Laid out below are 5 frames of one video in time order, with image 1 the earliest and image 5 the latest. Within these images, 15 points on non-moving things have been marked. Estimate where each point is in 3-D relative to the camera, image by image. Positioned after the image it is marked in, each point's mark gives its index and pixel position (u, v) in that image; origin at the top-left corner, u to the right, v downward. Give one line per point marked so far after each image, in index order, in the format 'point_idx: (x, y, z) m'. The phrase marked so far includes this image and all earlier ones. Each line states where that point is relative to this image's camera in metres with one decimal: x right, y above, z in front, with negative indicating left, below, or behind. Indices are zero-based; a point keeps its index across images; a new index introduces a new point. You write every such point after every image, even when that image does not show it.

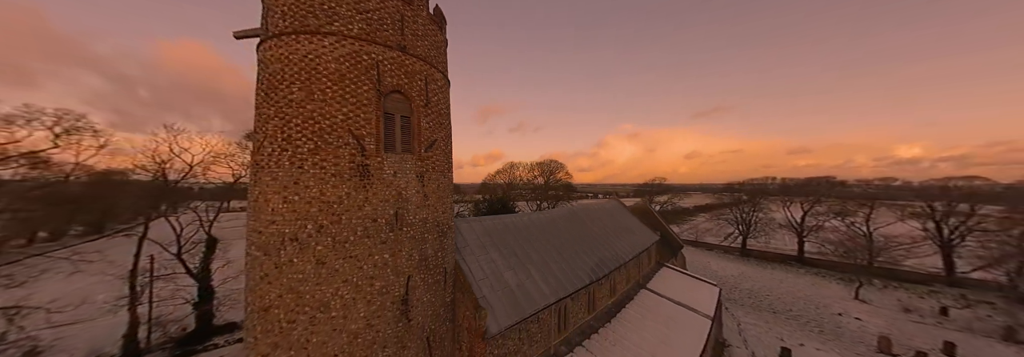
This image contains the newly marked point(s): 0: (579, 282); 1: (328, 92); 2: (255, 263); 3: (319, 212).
0: (+2.4, -3.6, +9.1) m
1: (-3.1, +1.4, +4.3) m
2: (-4.4, -1.5, +4.5) m
3: (-3.2, -0.6, +4.3) m
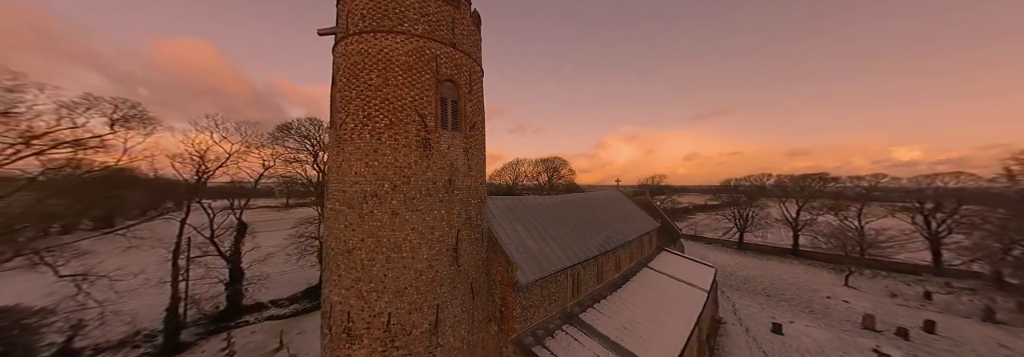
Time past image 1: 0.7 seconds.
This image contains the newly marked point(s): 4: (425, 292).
0: (+3.1, -3.0, +10.2) m
1: (-2.4, +2.1, +5.4) m
2: (-3.7, -0.8, +5.6) m
3: (-2.5, +0.1, +5.4) m
4: (-1.9, -2.5, +5.8) m
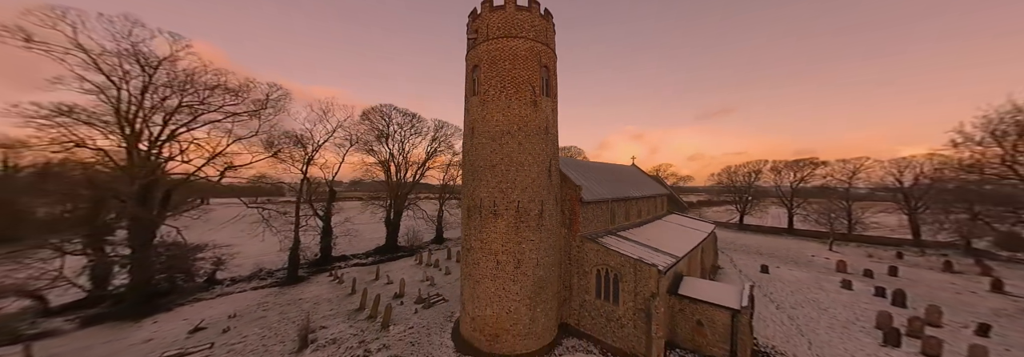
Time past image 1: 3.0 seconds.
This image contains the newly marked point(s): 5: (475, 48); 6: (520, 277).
0: (+5.9, -1.0, +13.8) m
1: (+0.4, +4.1, +9.2) m
2: (-1.0, +1.2, +9.4) m
3: (+0.2, +2.1, +9.2) m
4: (+0.9, -0.5, +9.5) m
5: (-1.4, +5.0, +9.9) m
6: (+0.2, -3.6, +9.3) m
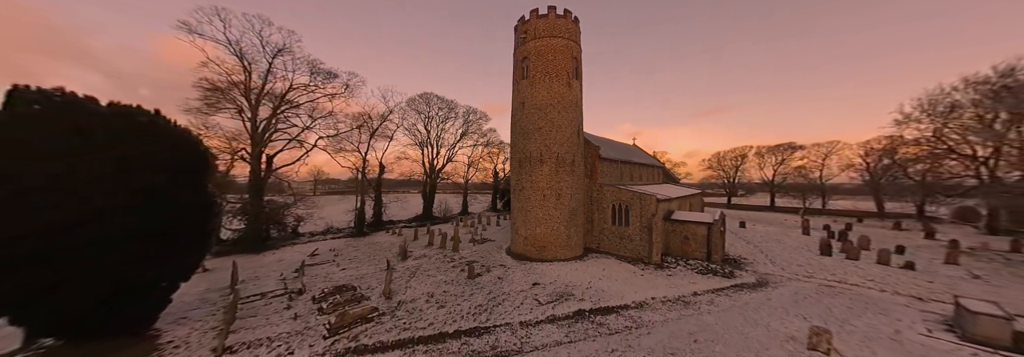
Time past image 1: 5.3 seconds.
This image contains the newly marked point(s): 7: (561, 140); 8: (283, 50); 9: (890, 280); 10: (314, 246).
0: (+8.0, +1.3, +17.6) m
1: (+2.5, +6.3, +12.9) m
2: (+1.1, +3.4, +13.1) m
3: (+2.4, +4.3, +12.9) m
4: (+3.0, +1.7, +13.3) m
5: (+0.7, +7.2, +13.6) m
6: (+2.4, -1.4, +13.1) m
7: (+2.6, +2.0, +13.0) m
8: (-14.0, +7.8, +15.4) m
9: (+16.4, -4.4, +11.0) m
10: (-12.8, -4.3, +16.3) m
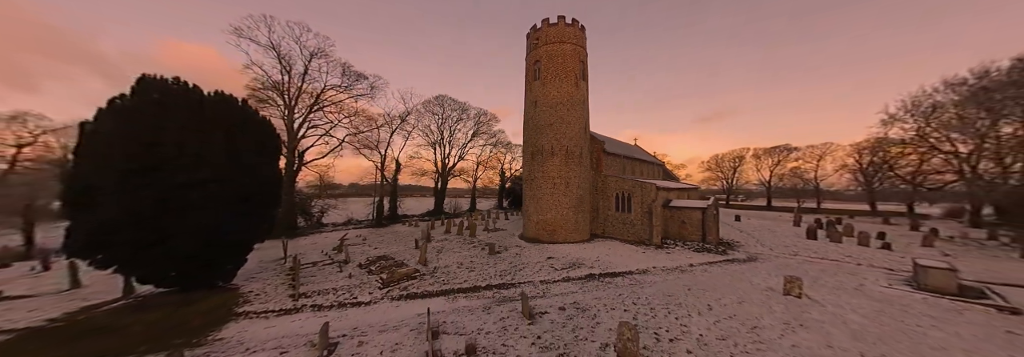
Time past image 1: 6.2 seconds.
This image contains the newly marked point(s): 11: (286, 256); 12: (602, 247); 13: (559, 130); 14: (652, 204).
0: (+8.8, +1.7, +19.1) m
1: (+3.3, +6.9, +14.6) m
2: (+1.9, +3.9, +14.6) m
3: (+3.1, +4.8, +14.5) m
4: (+3.8, +2.3, +14.8) m
5: (+1.5, +7.8, +15.3) m
6: (+3.2, -0.9, +14.5) m
7: (+3.4, +2.6, +14.5) m
8: (-13.1, +8.3, +17.1) m
9: (+17.2, -3.8, +12.3) m
10: (-12.0, -3.8, +17.7) m
11: (-10.1, -3.5, +11.3) m
12: (+4.7, -3.6, +13.4) m
13: (+2.7, +2.9, +14.4) m
14: (+7.7, -1.4, +13.9) m
